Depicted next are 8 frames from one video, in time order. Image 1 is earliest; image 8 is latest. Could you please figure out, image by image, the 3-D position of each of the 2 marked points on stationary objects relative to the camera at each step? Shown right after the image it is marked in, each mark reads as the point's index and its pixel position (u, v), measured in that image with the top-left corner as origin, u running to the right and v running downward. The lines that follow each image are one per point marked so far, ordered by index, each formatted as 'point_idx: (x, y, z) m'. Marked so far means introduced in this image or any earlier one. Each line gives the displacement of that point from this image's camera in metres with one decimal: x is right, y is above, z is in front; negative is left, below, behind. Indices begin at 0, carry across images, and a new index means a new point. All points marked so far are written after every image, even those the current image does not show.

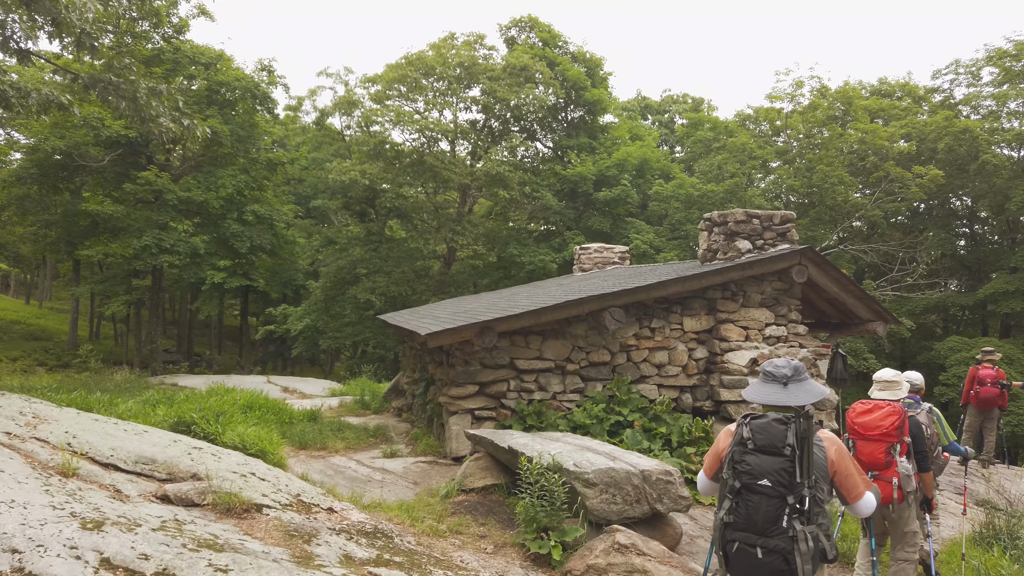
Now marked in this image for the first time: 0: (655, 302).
0: (+1.6, -0.1, +8.3) m
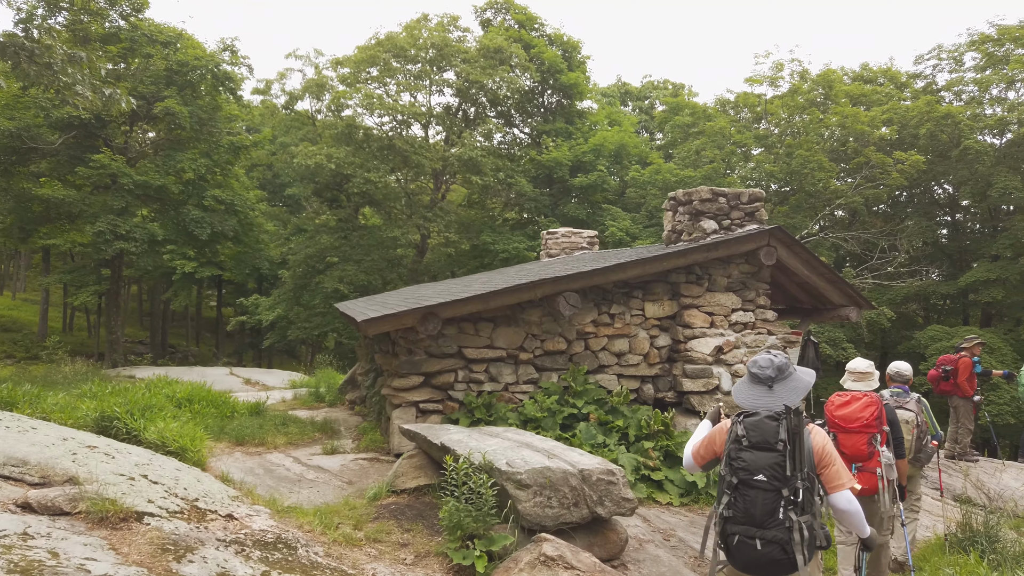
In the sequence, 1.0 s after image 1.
0: (+1.0, 0.0, +7.8) m
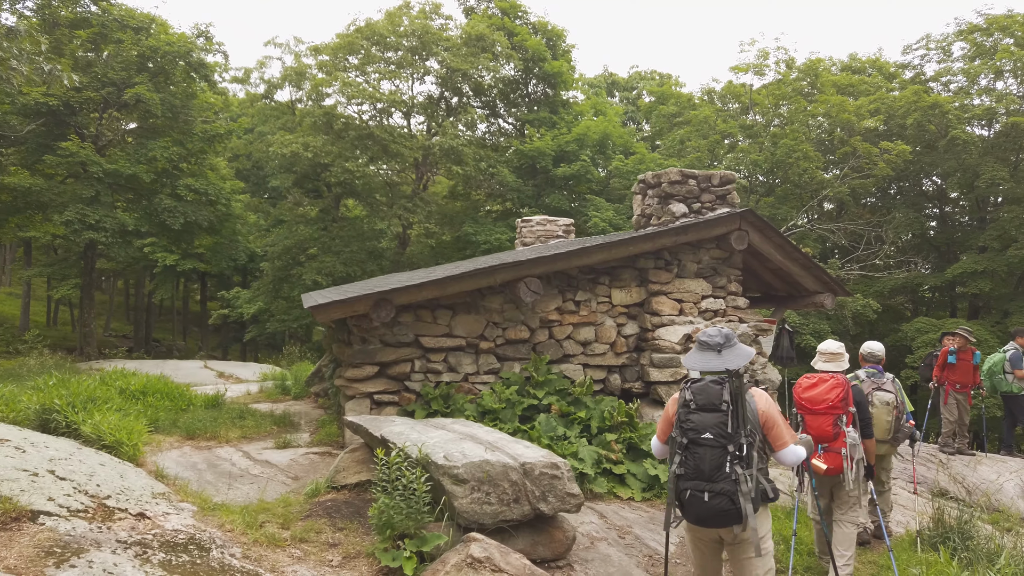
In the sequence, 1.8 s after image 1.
0: (+0.7, +0.2, +7.4) m
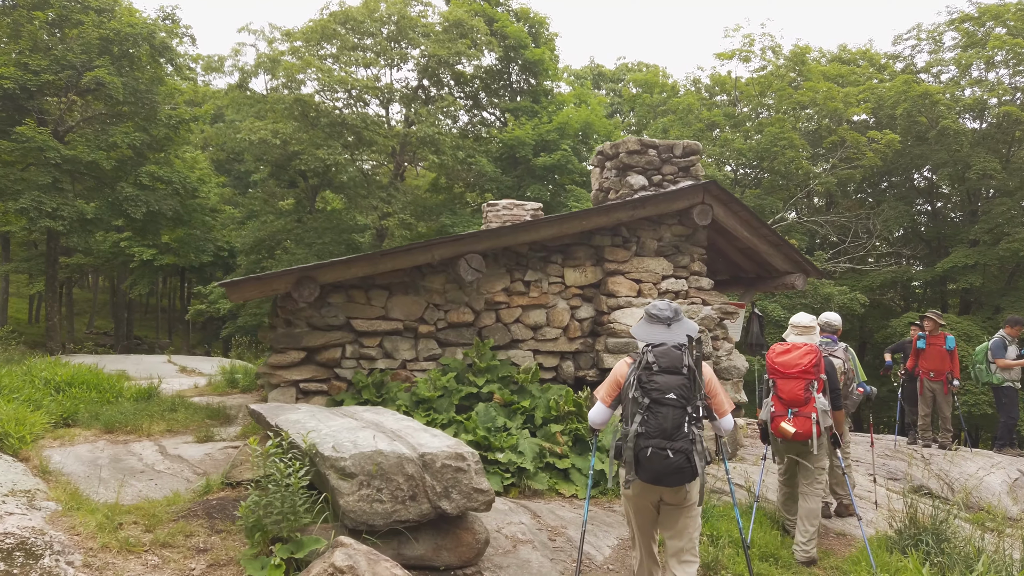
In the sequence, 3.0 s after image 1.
0: (+0.2, +0.3, +6.8) m
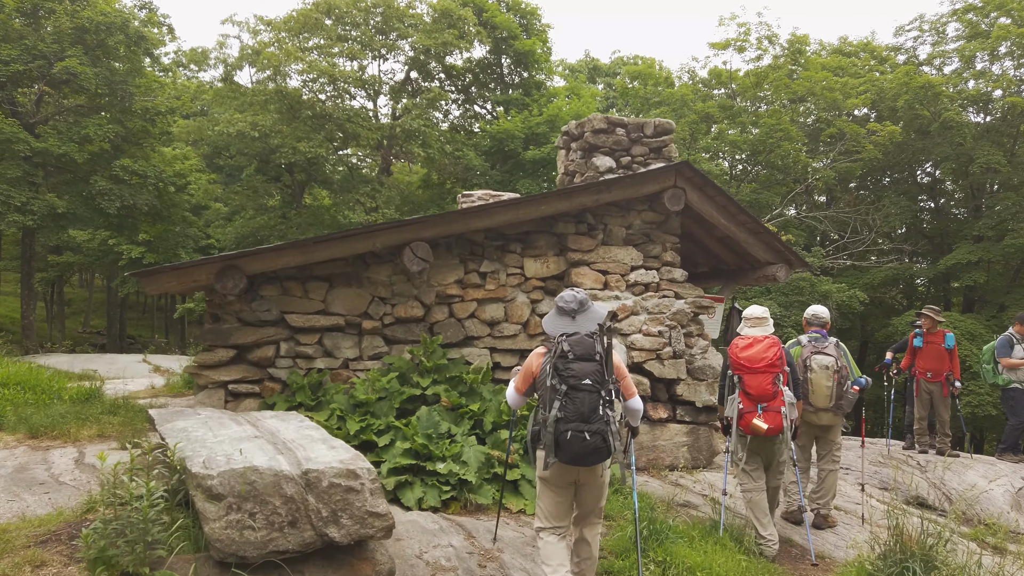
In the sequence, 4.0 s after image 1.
0: (-0.2, +0.4, +6.2) m
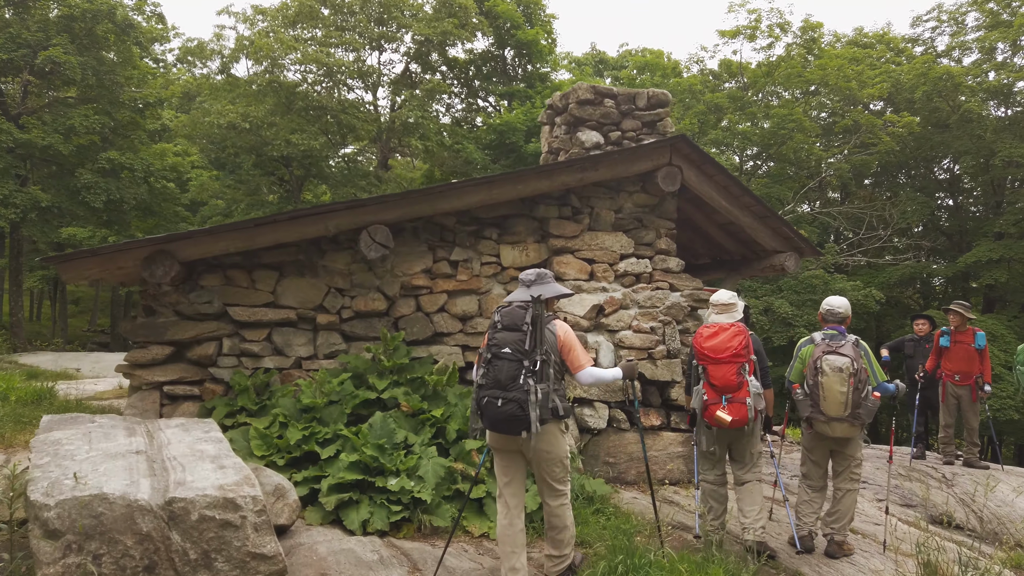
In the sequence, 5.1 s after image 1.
0: (-0.4, +0.5, +5.6) m
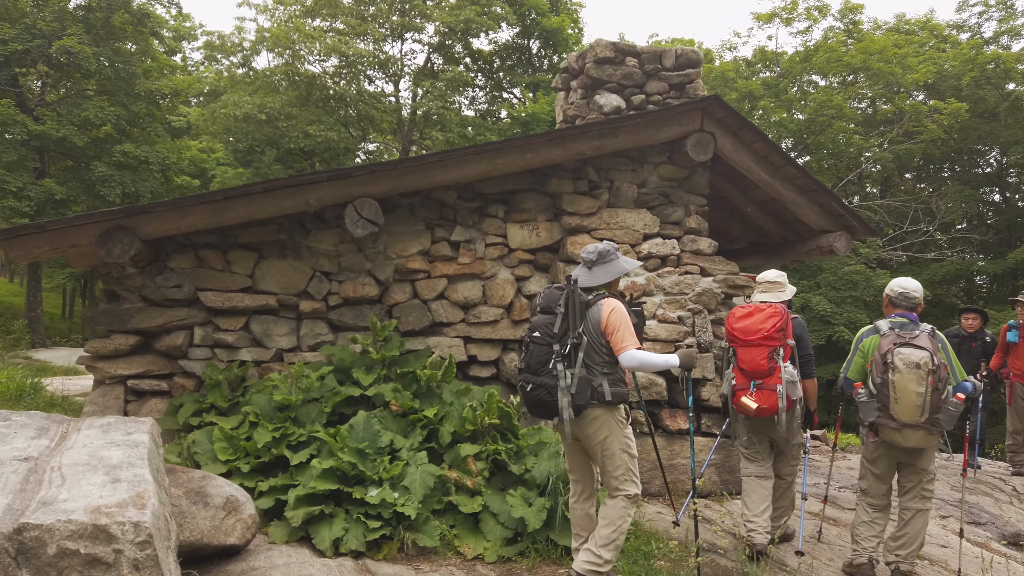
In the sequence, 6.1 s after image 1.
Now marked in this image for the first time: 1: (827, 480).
0: (-0.3, +0.6, +4.9) m
1: (+2.4, -1.5, +5.8) m
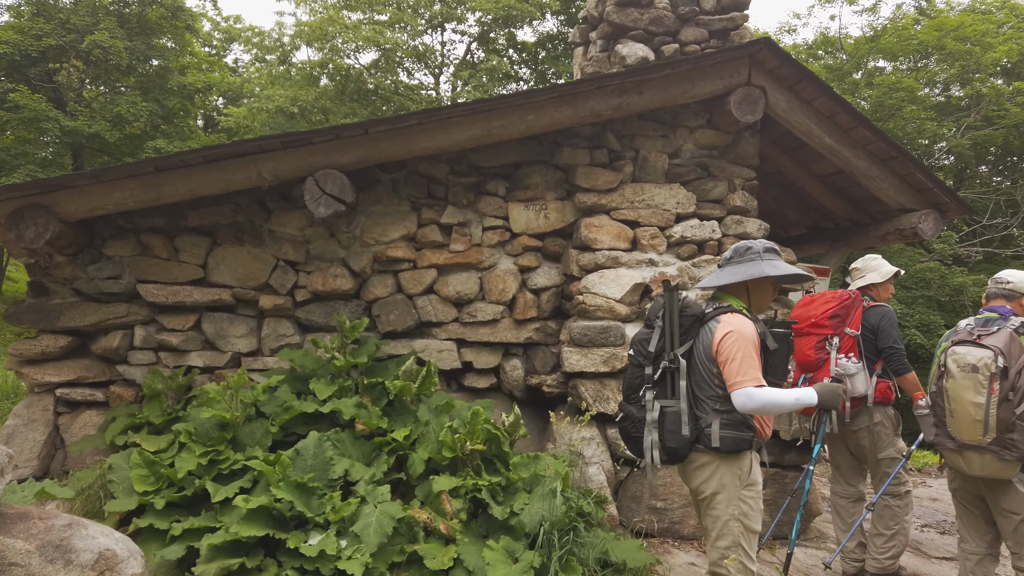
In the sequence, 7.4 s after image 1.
0: (-0.3, +0.6, +4.1) m
1: (+2.5, -1.4, +4.8) m
